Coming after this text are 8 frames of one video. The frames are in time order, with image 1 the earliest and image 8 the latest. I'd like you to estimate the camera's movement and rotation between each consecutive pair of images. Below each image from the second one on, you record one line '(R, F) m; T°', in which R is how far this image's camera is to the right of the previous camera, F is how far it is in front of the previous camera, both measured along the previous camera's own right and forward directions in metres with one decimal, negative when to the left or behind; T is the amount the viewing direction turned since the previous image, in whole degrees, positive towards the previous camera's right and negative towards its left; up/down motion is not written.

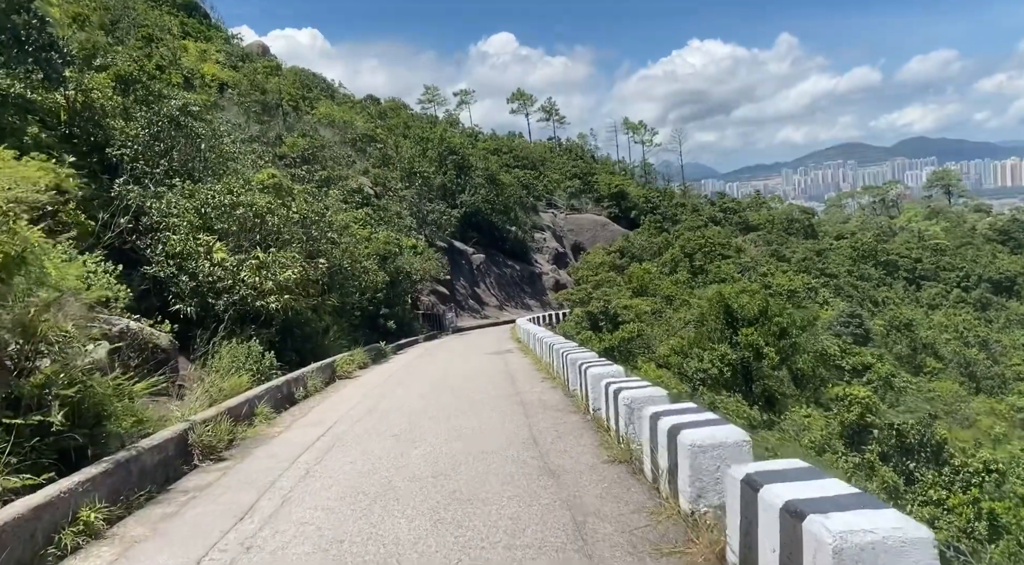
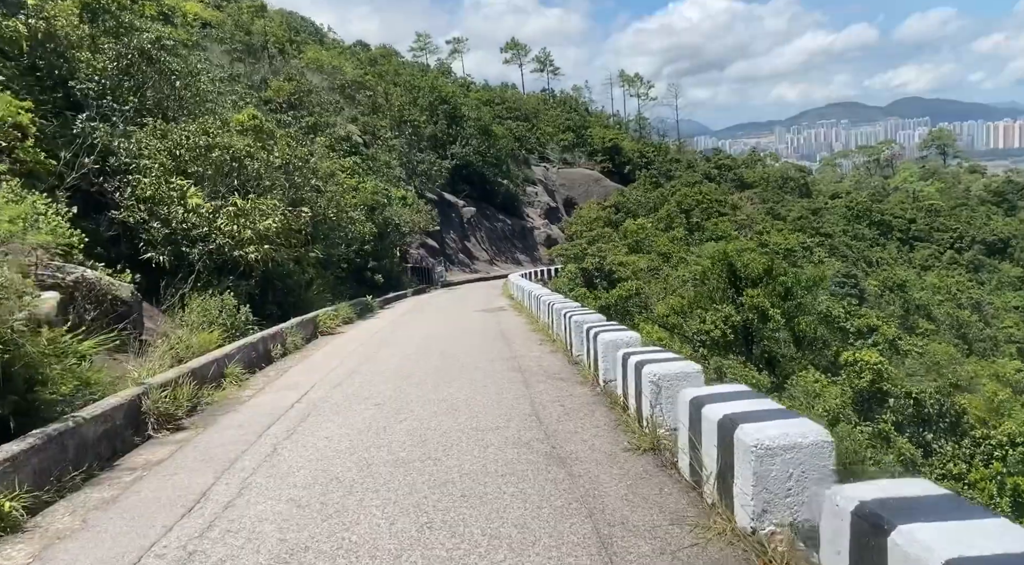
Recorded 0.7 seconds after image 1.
(-0.1, +1.0) m; +1°
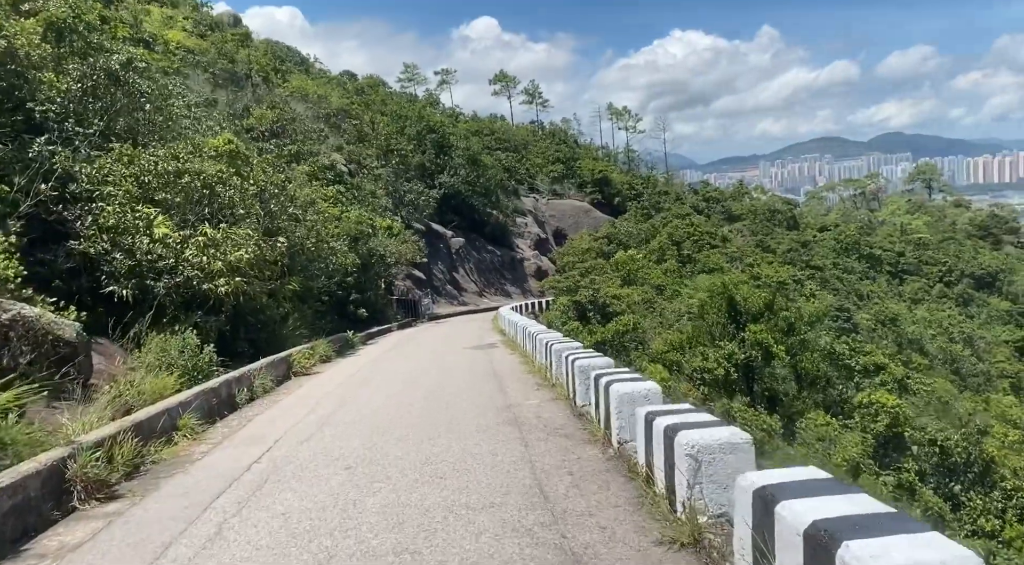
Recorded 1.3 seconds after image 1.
(-0.1, +0.9) m; +1°
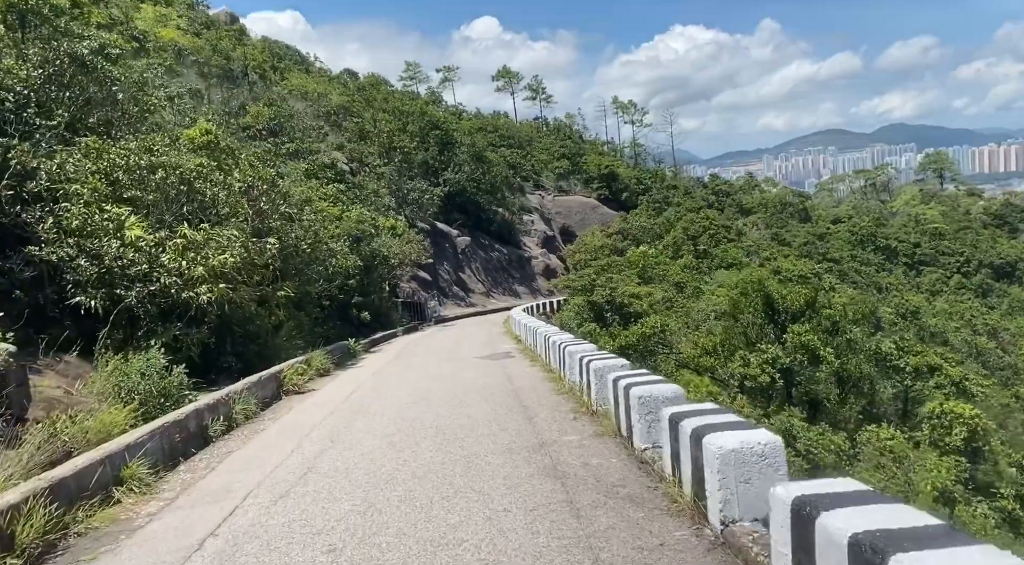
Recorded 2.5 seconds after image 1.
(-0.2, +1.7) m; 0°
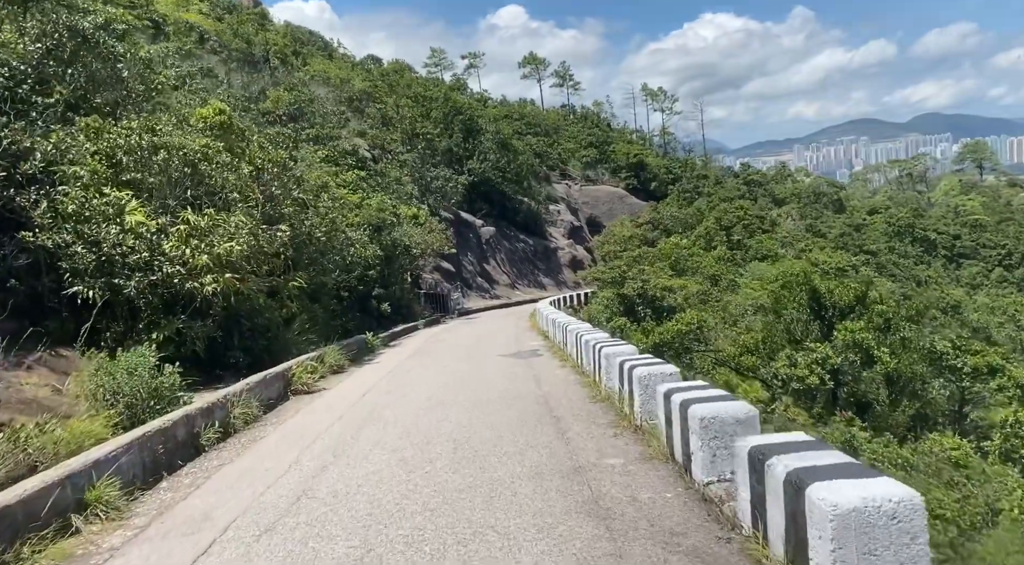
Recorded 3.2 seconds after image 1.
(0.0, +1.0) m; -2°
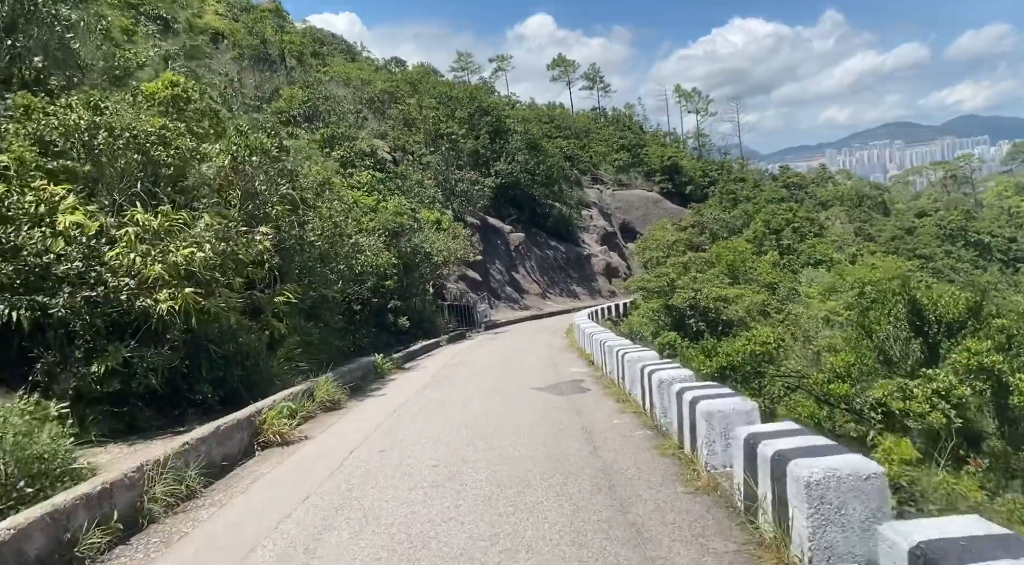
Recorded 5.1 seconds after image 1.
(-0.1, +2.7) m; -2°
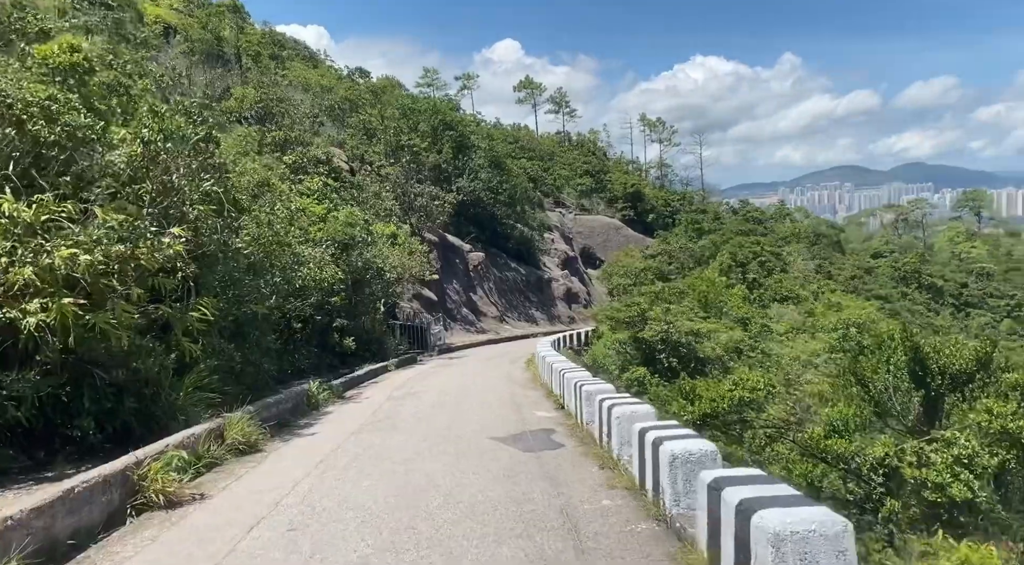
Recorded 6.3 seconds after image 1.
(-0.1, +1.7) m; +4°
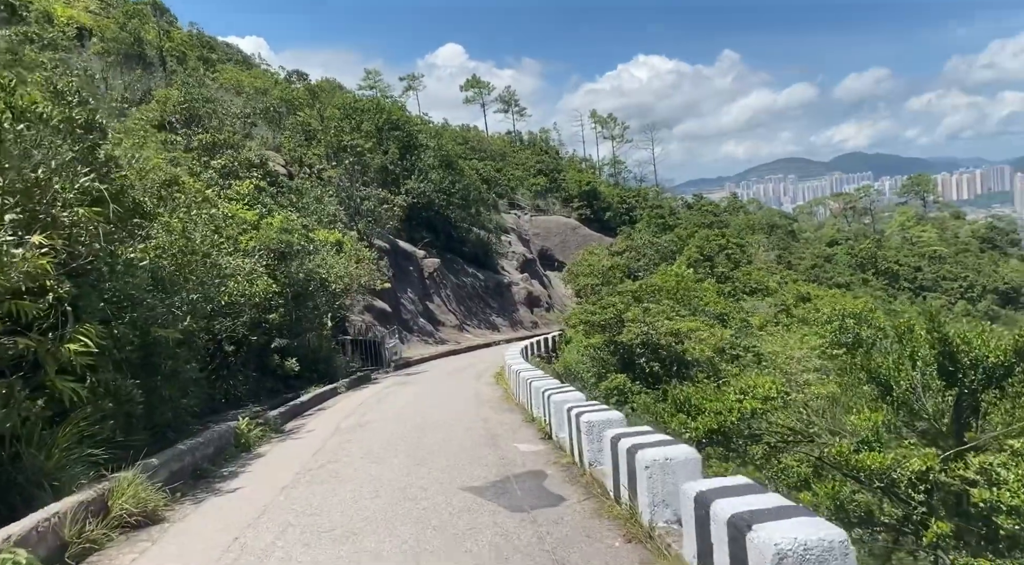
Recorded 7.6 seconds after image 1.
(-0.1, +1.9) m; +4°
